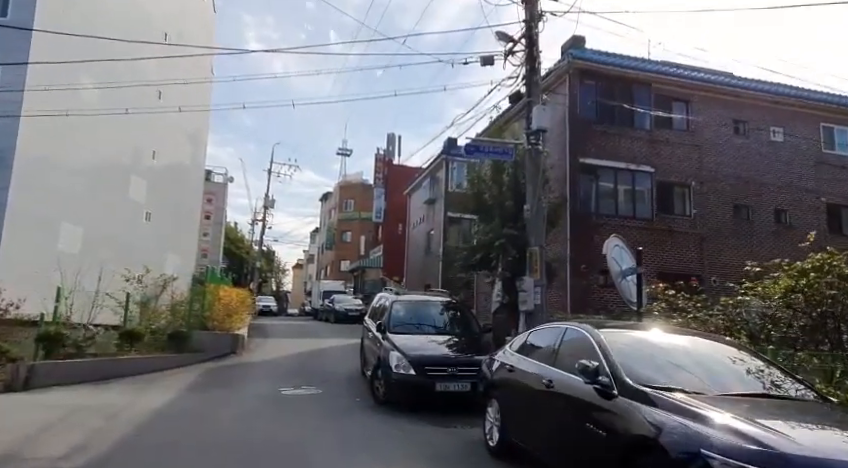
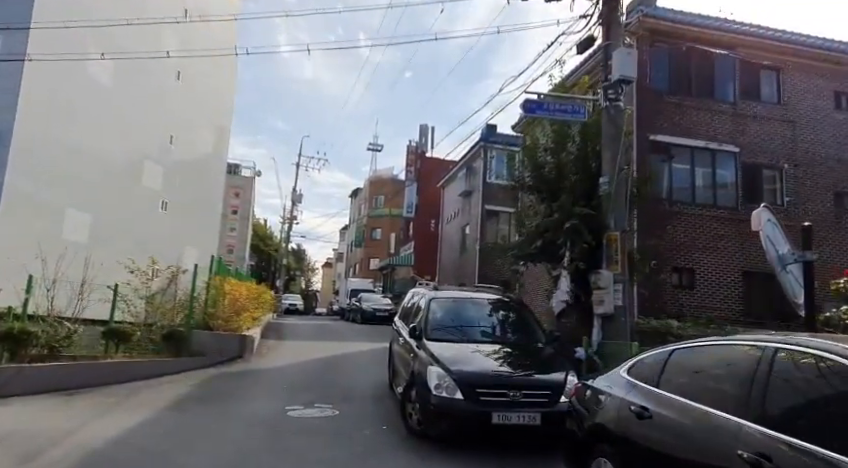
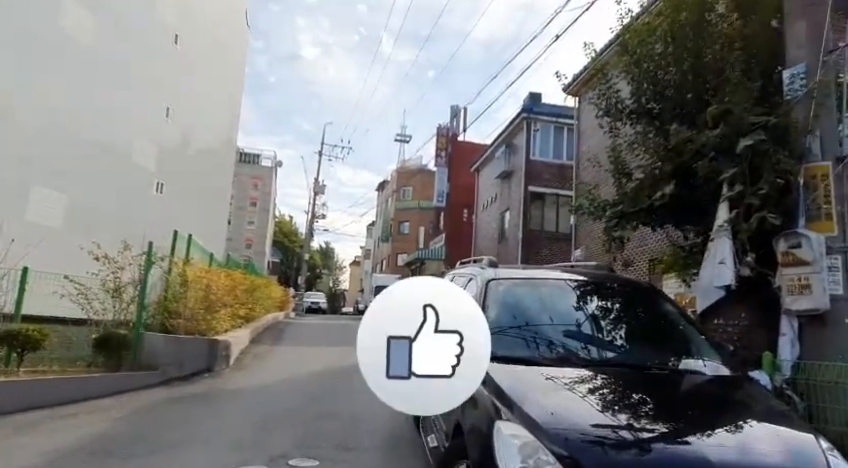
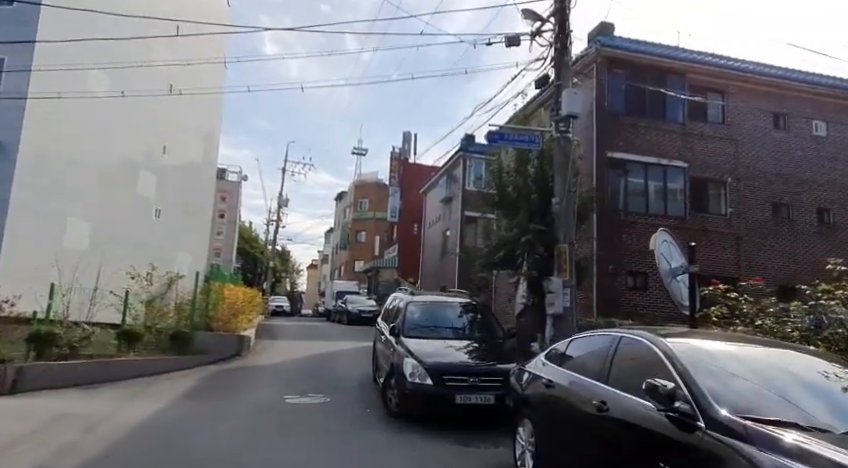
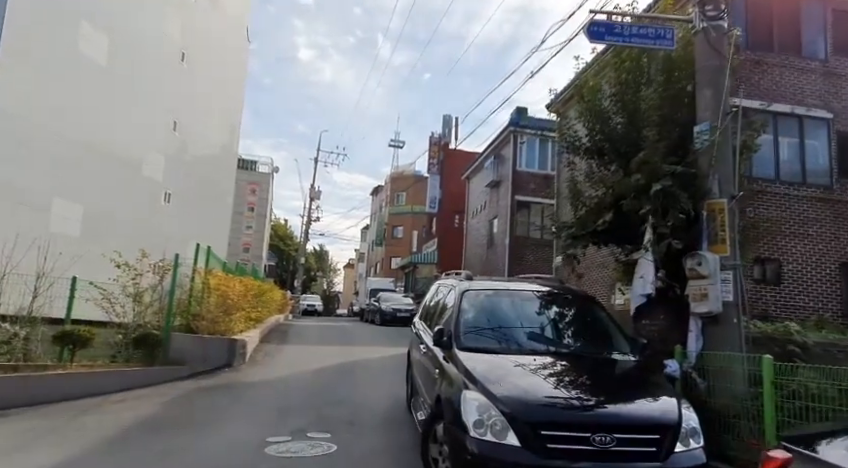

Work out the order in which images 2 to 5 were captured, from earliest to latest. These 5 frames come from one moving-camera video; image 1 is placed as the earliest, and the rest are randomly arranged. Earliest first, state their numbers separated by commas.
4, 2, 5, 3
